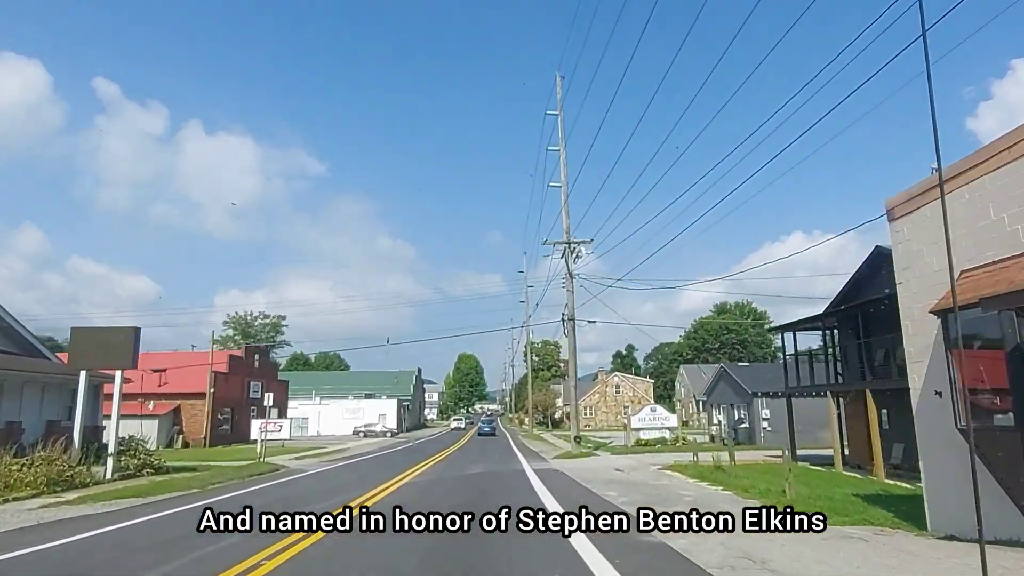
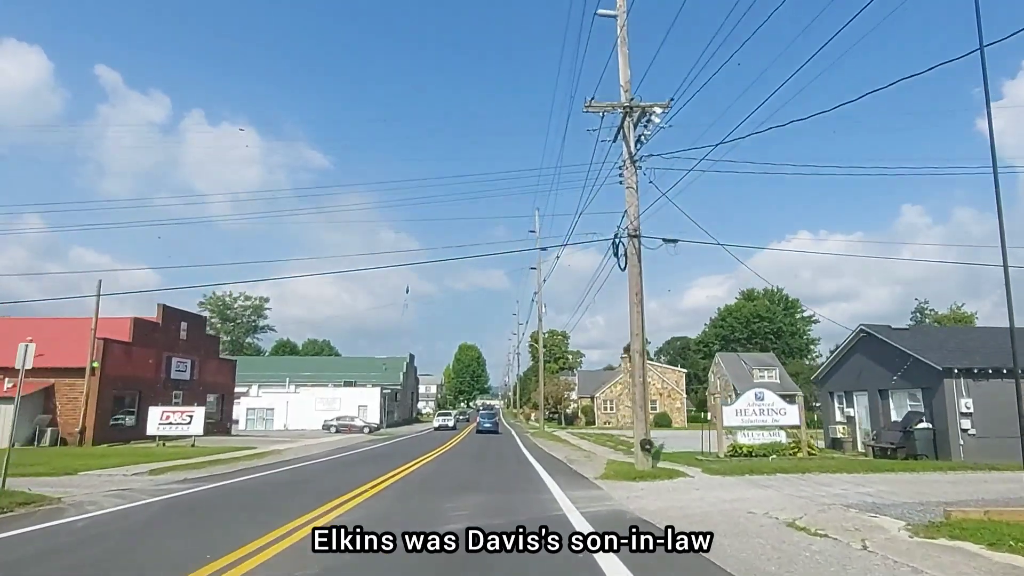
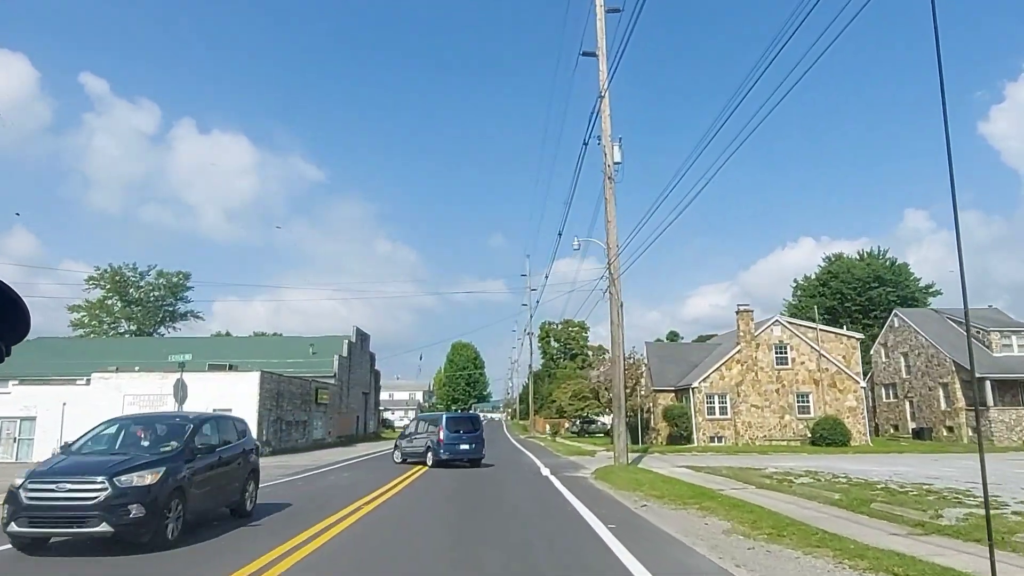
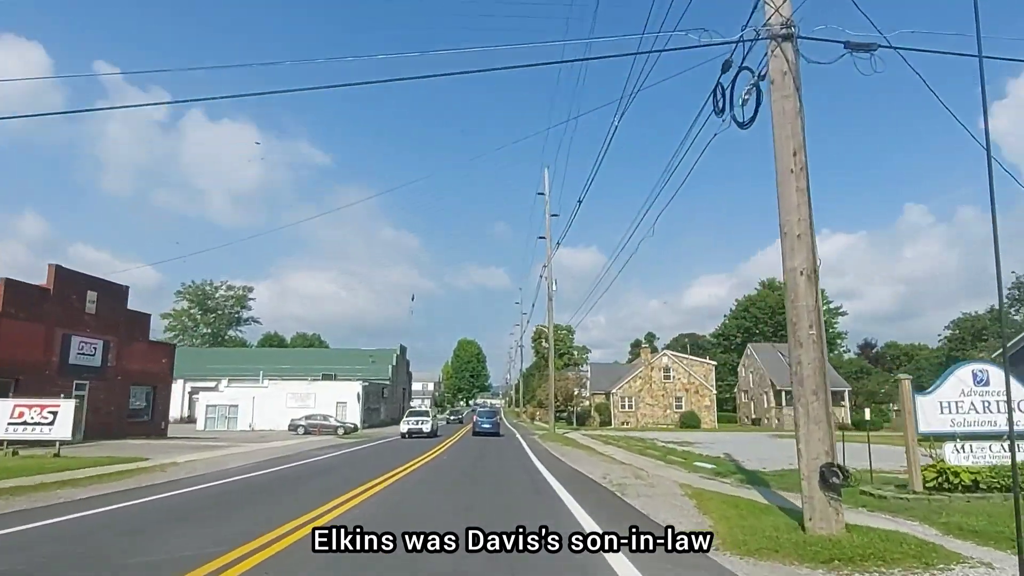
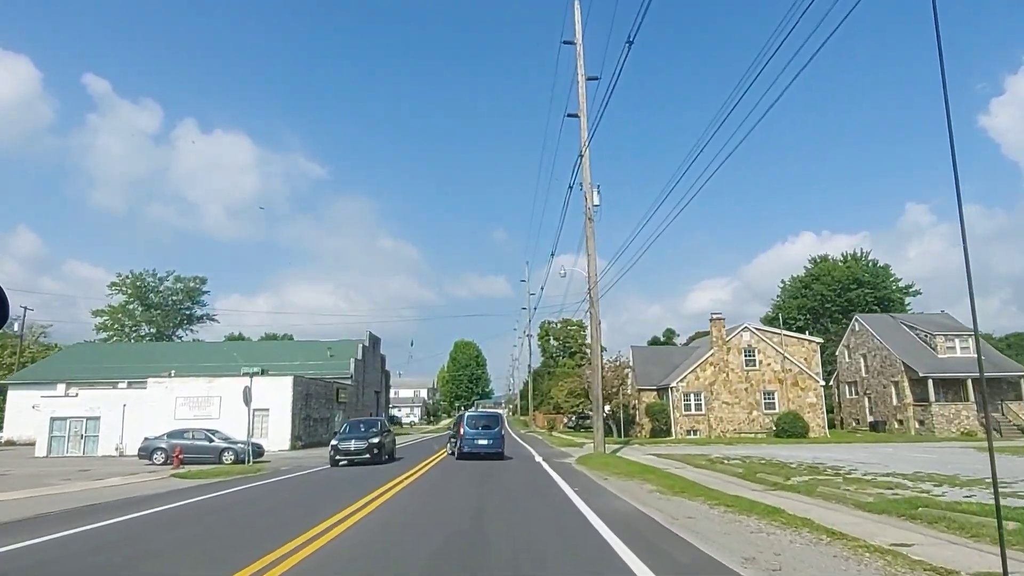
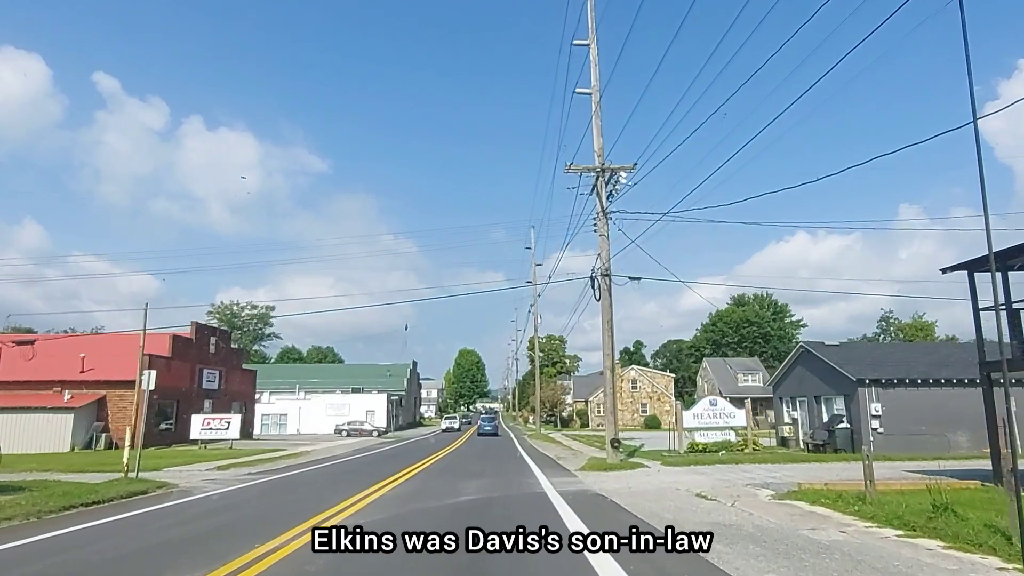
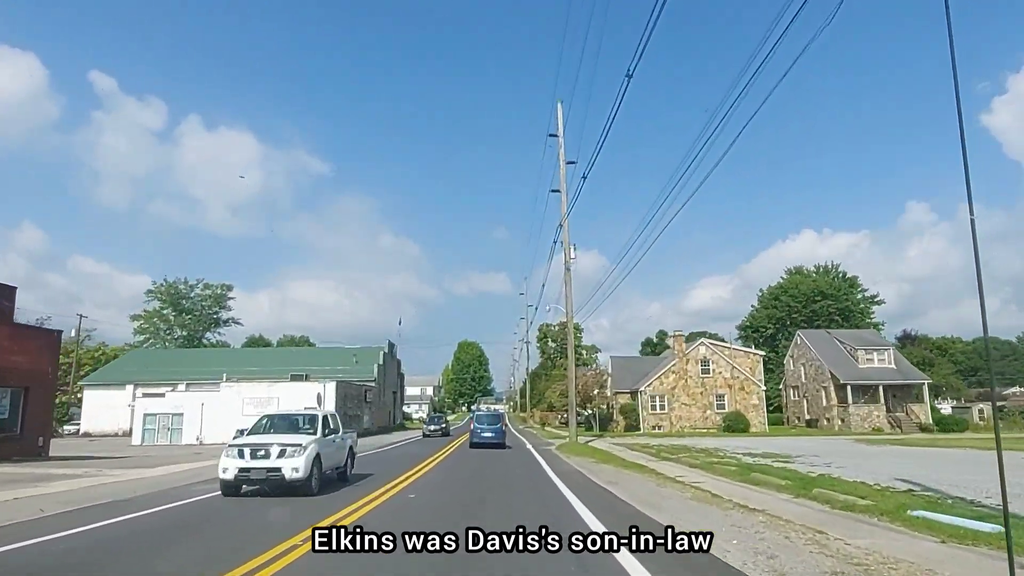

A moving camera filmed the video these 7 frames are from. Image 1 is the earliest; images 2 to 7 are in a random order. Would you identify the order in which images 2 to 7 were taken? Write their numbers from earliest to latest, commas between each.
6, 2, 4, 7, 5, 3
